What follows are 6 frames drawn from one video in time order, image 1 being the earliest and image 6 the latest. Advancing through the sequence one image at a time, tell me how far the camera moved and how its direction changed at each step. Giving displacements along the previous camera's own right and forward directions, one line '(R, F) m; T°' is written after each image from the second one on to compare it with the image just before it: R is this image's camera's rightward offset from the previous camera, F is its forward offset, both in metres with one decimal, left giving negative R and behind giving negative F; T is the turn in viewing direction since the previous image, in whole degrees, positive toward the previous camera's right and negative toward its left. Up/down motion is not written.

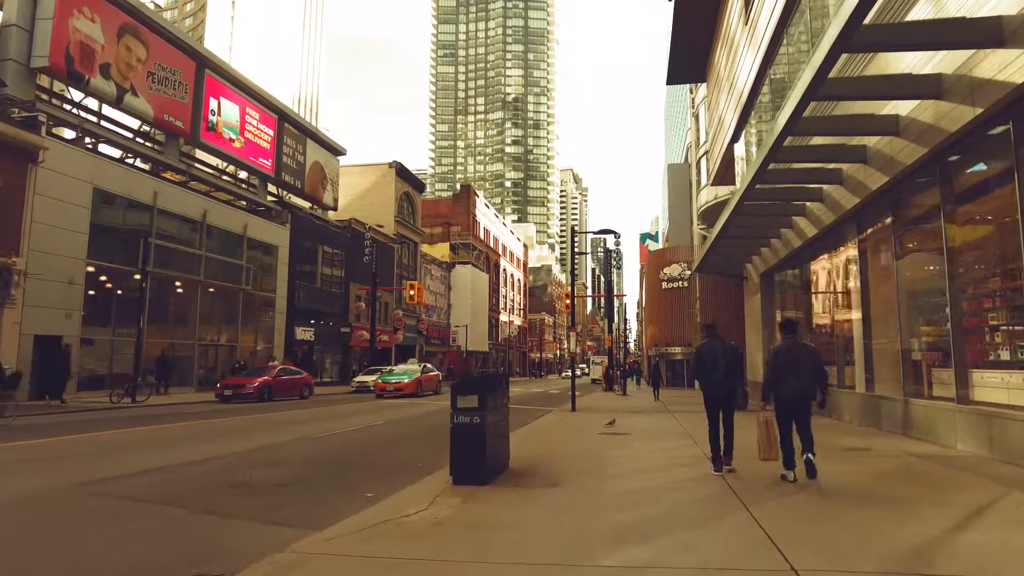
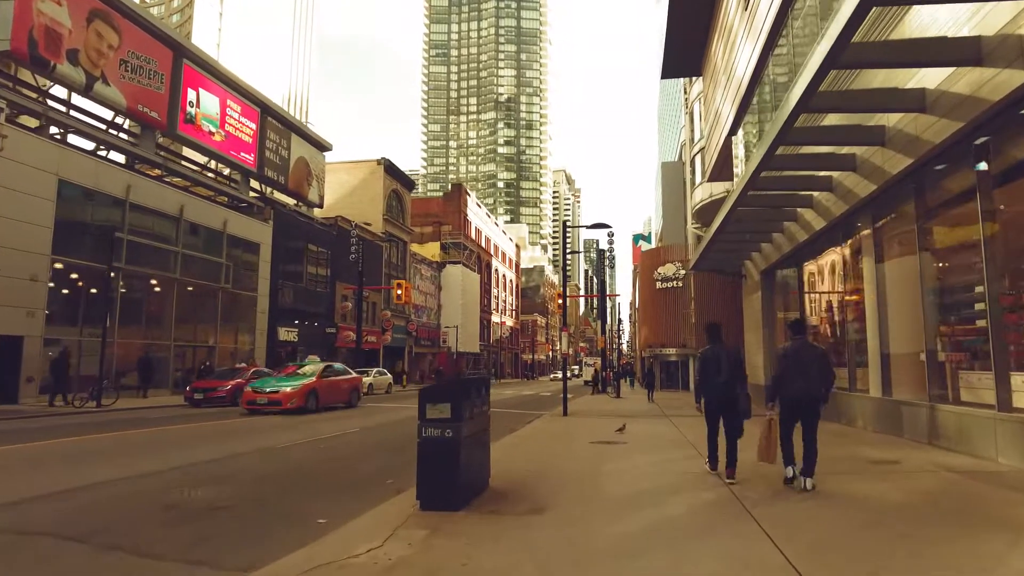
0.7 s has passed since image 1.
(+0.1, +1.0) m; +1°
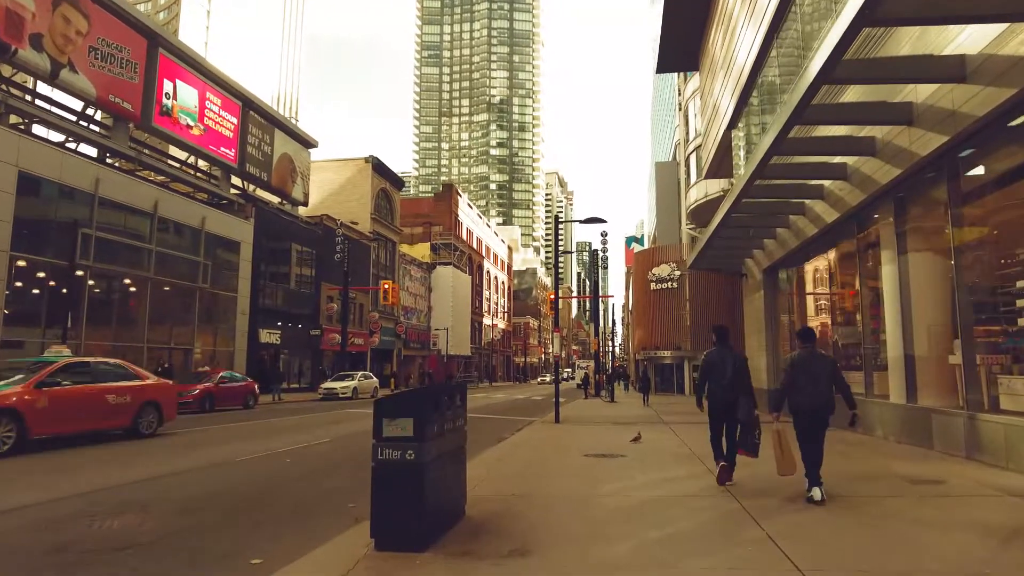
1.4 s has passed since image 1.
(+0.1, +1.1) m; +1°
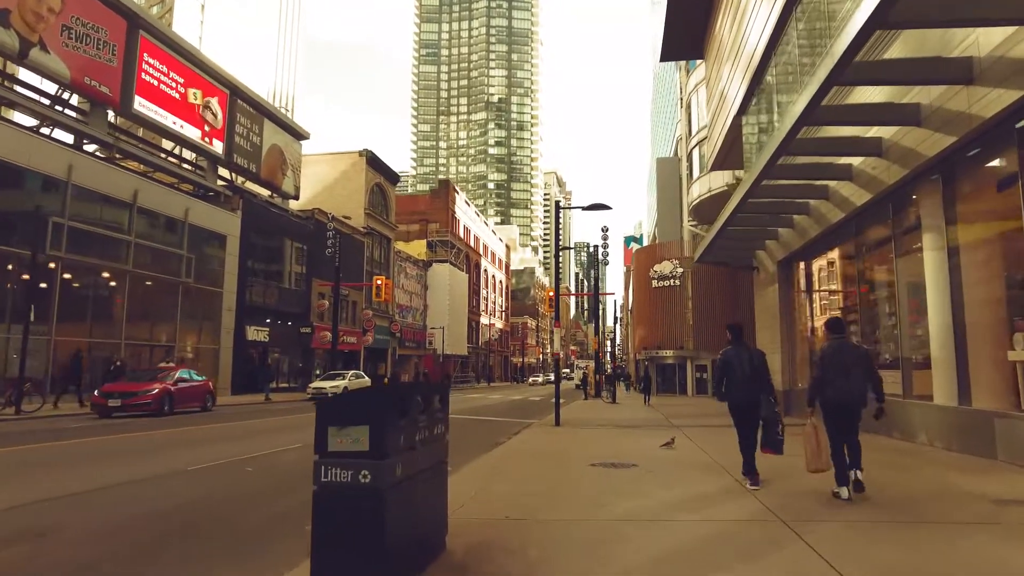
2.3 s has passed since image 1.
(0.0, +1.2) m; 0°
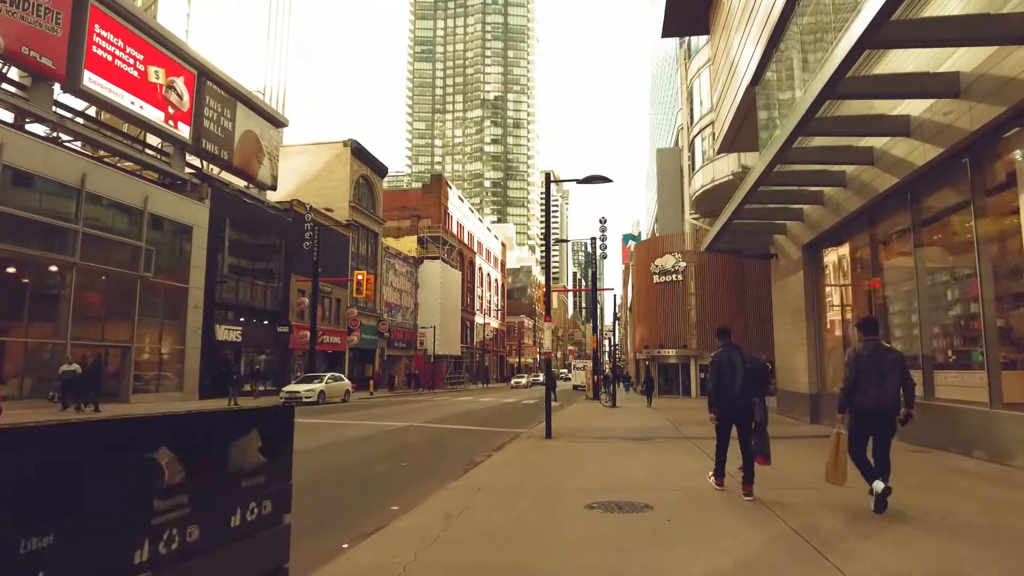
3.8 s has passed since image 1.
(+0.3, +2.3) m; 0°
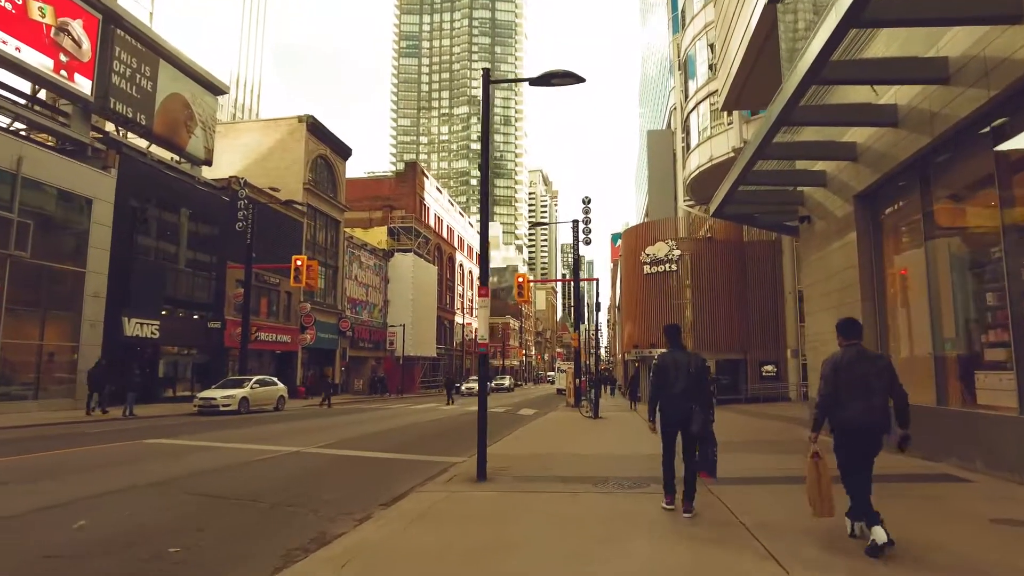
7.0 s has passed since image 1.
(+1.0, +4.5) m; +1°
